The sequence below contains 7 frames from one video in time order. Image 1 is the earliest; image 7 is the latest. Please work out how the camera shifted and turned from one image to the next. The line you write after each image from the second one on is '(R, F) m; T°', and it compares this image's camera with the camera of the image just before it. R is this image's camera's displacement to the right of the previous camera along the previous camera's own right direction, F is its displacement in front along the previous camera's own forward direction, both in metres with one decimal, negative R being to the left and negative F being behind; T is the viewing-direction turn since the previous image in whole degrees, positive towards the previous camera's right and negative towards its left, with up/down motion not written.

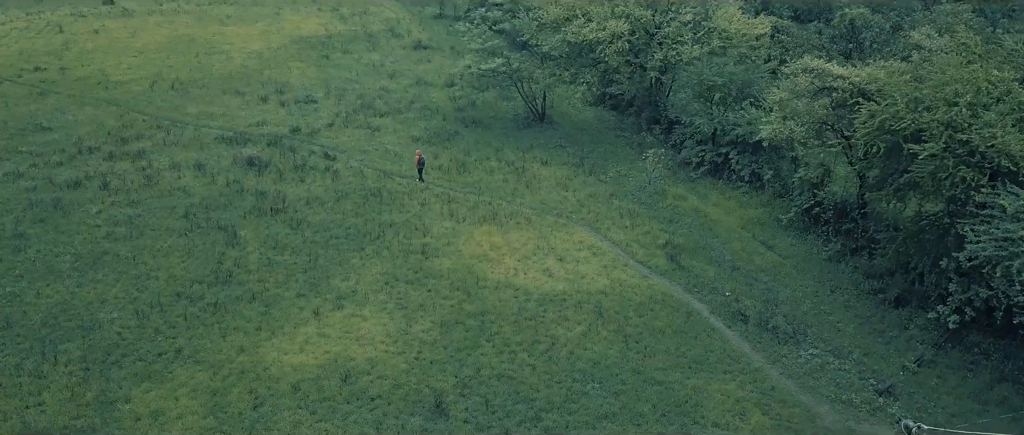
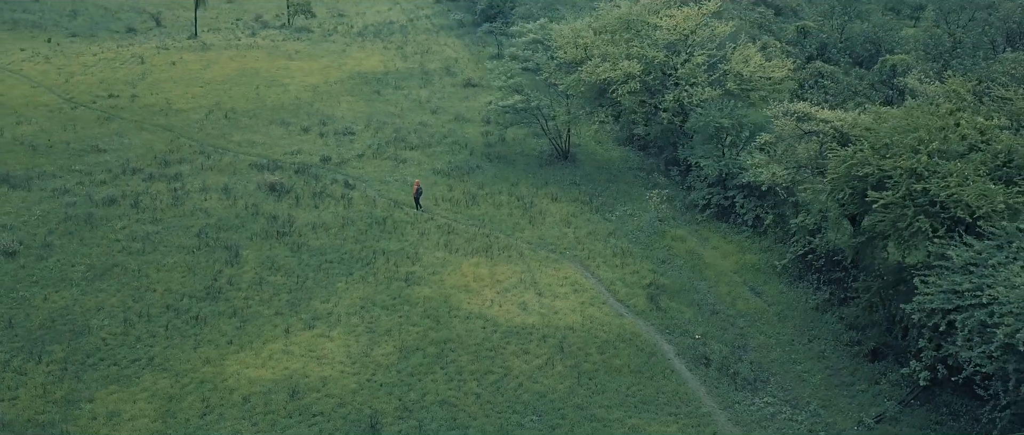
(+3.9, -0.2) m; -6°
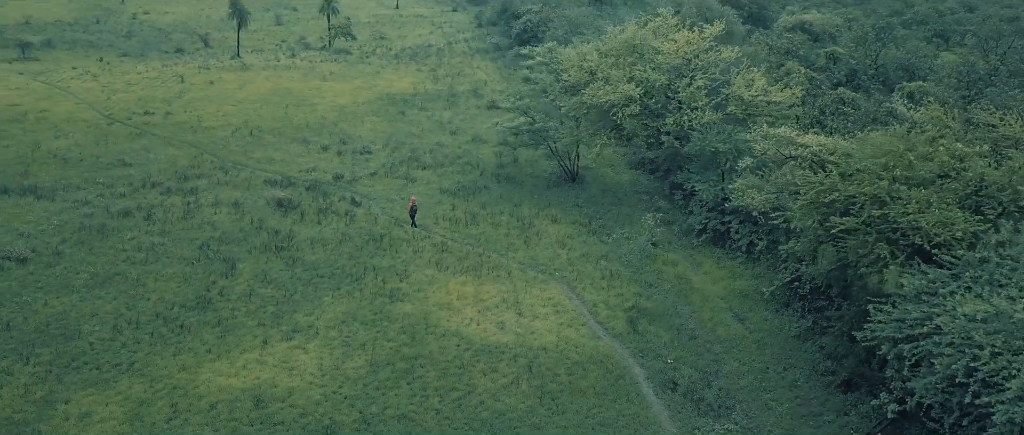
(+2.5, -0.2) m; -4°
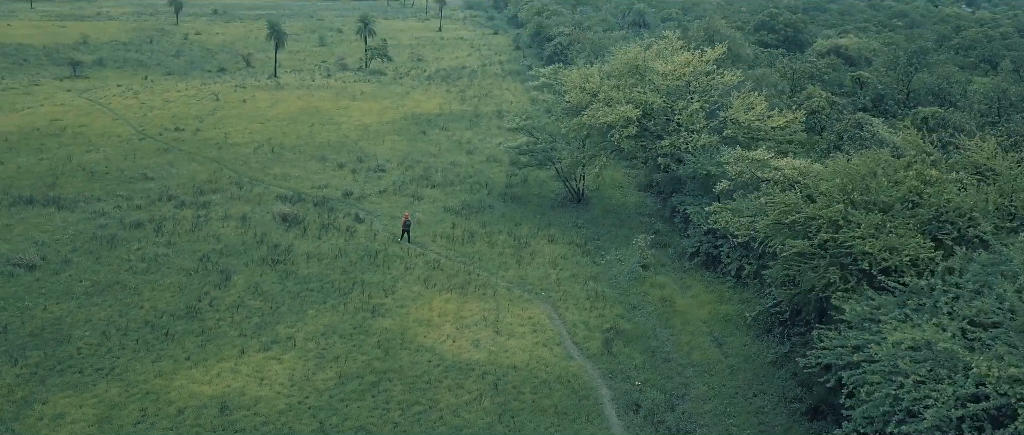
(+2.6, -0.2) m; -4°
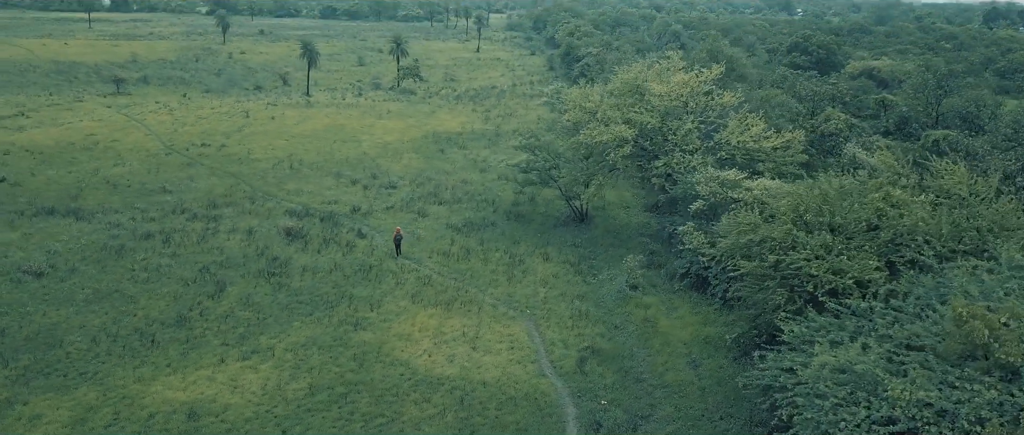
(+2.5, -0.2) m; -3°
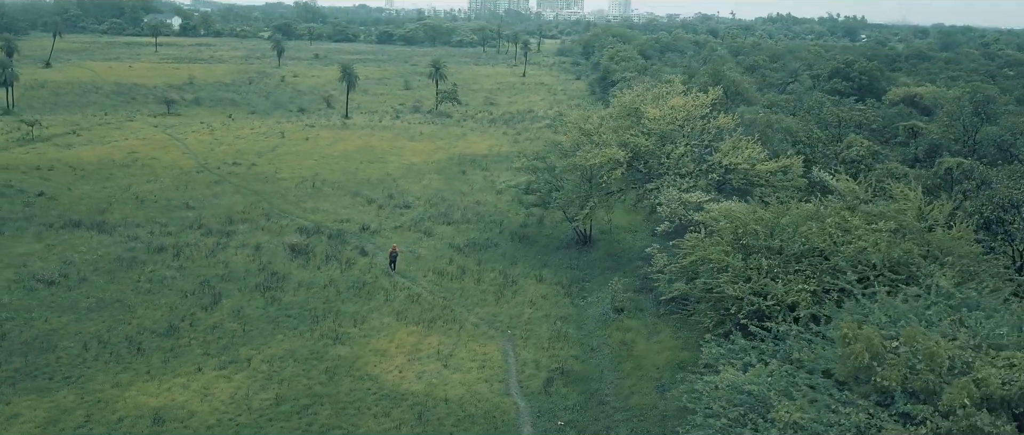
(+3.1, -0.2) m; -4°
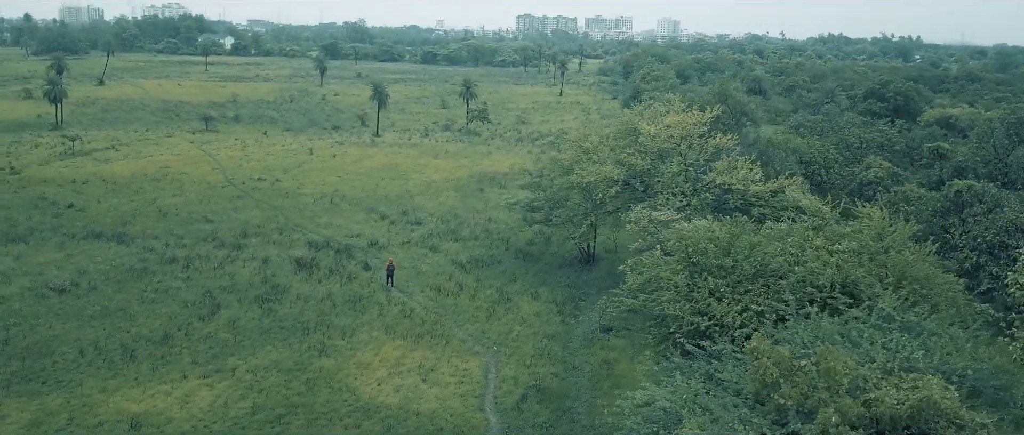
(+2.5, -0.1) m; -3°
